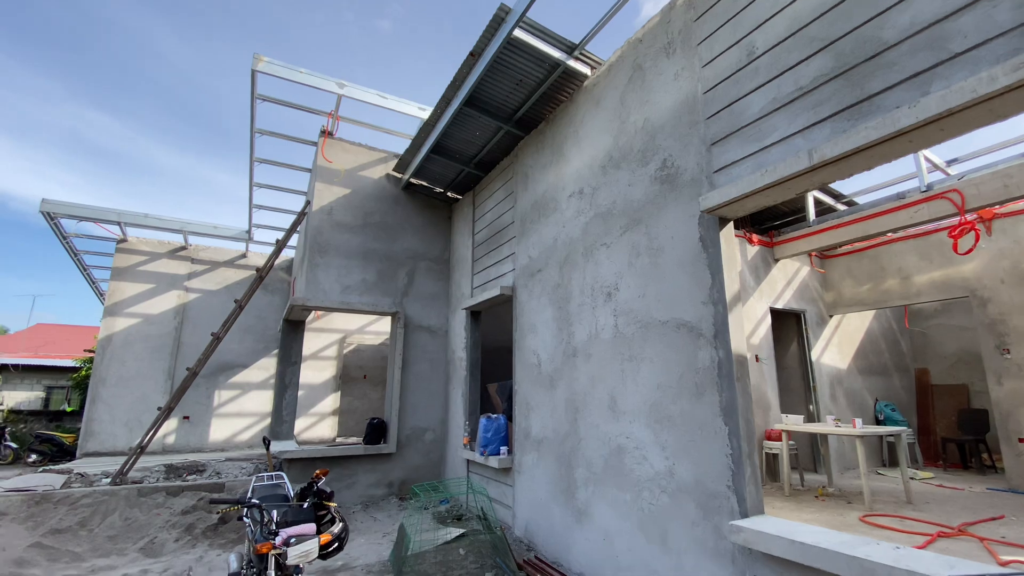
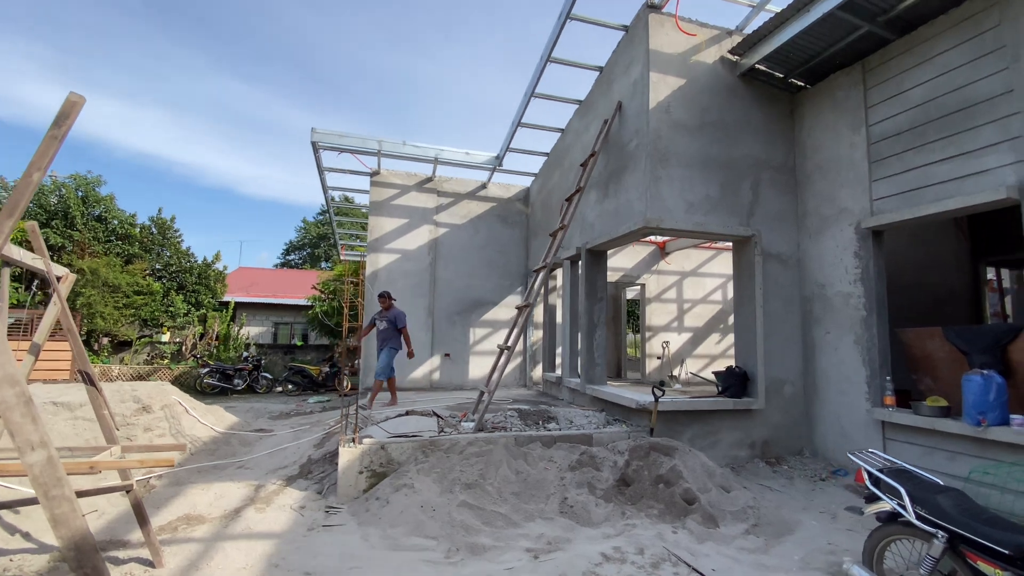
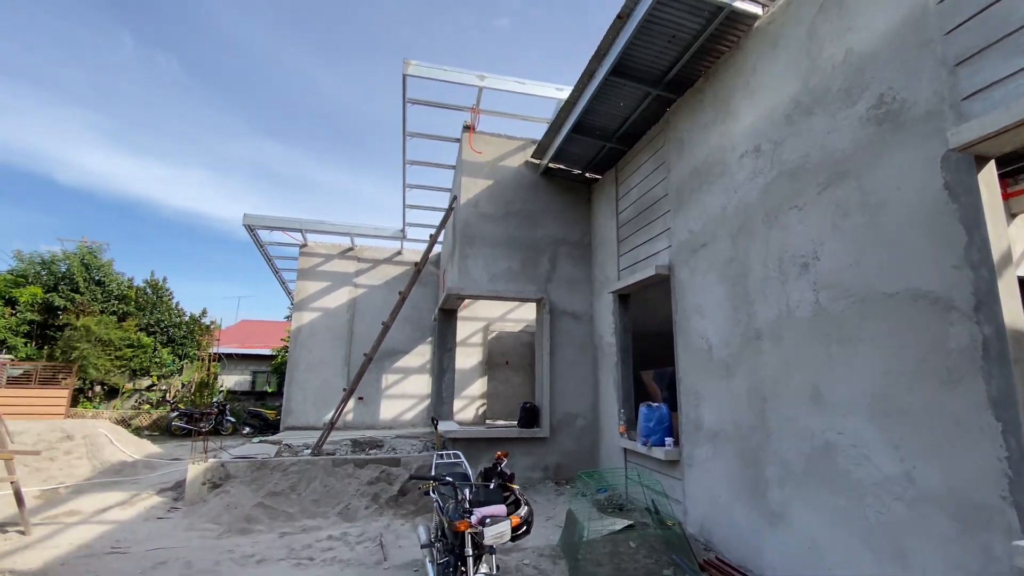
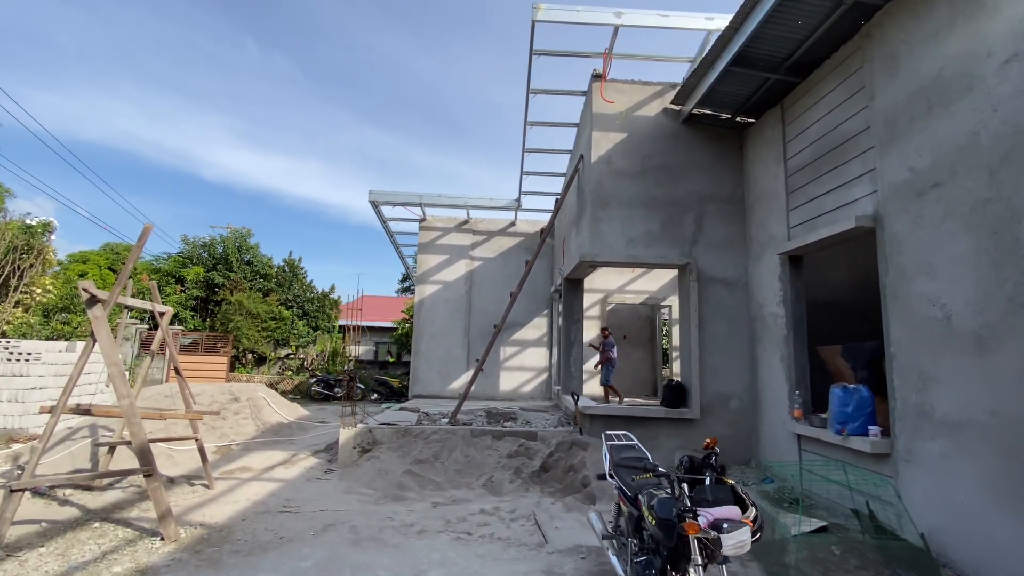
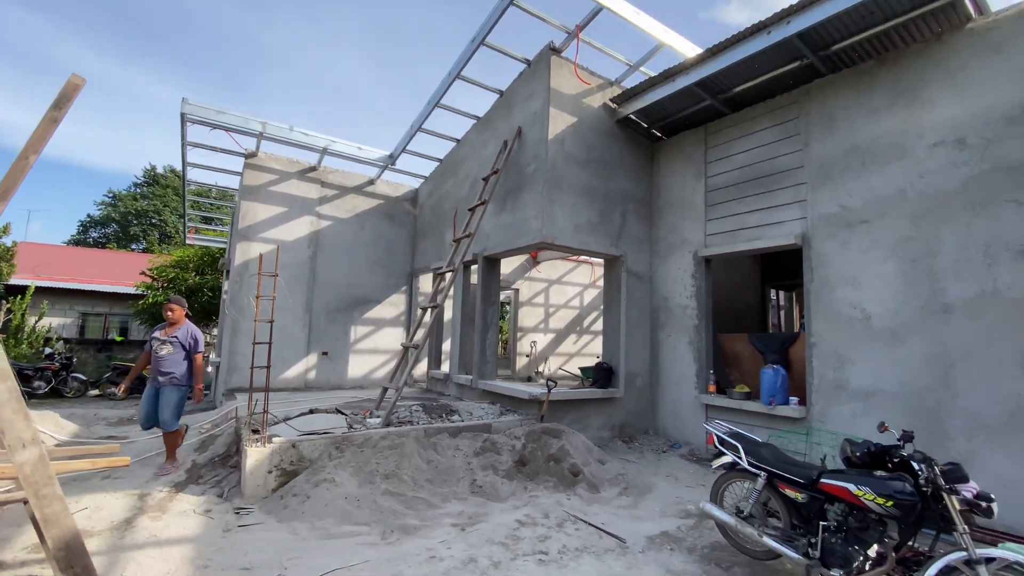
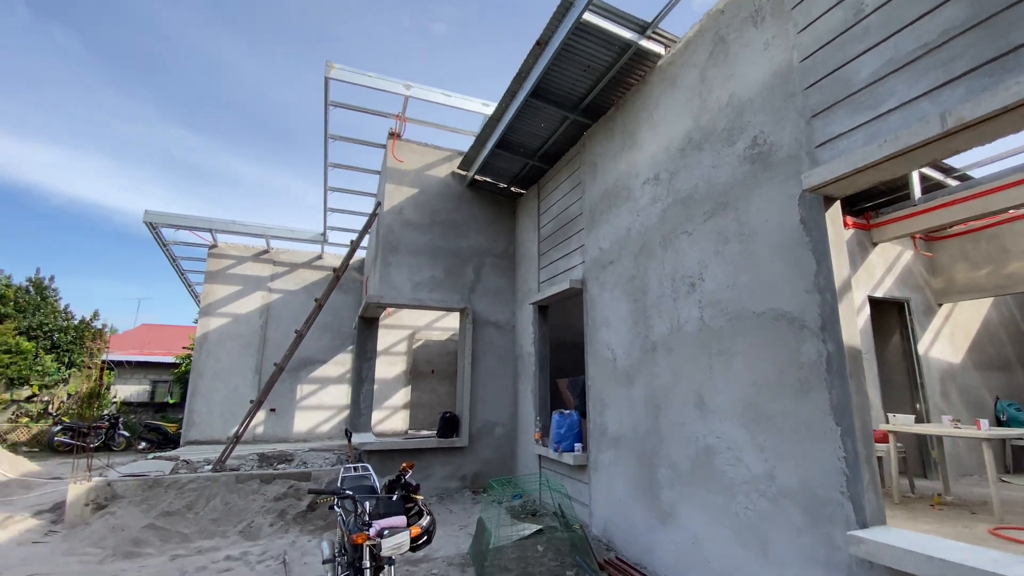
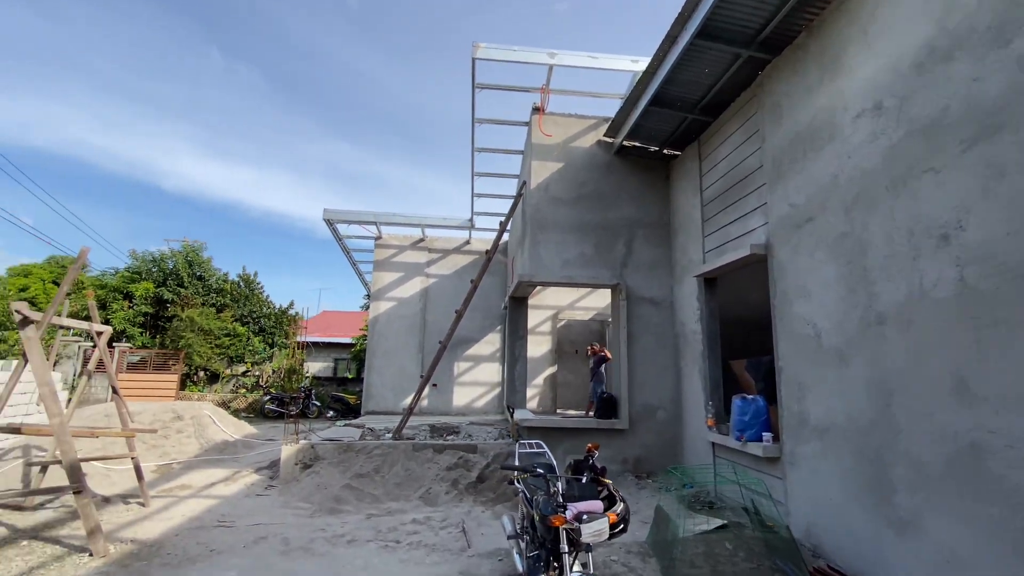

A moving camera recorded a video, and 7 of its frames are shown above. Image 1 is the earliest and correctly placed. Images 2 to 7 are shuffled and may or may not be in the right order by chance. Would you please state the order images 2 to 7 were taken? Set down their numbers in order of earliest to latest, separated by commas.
6, 3, 7, 4, 2, 5
